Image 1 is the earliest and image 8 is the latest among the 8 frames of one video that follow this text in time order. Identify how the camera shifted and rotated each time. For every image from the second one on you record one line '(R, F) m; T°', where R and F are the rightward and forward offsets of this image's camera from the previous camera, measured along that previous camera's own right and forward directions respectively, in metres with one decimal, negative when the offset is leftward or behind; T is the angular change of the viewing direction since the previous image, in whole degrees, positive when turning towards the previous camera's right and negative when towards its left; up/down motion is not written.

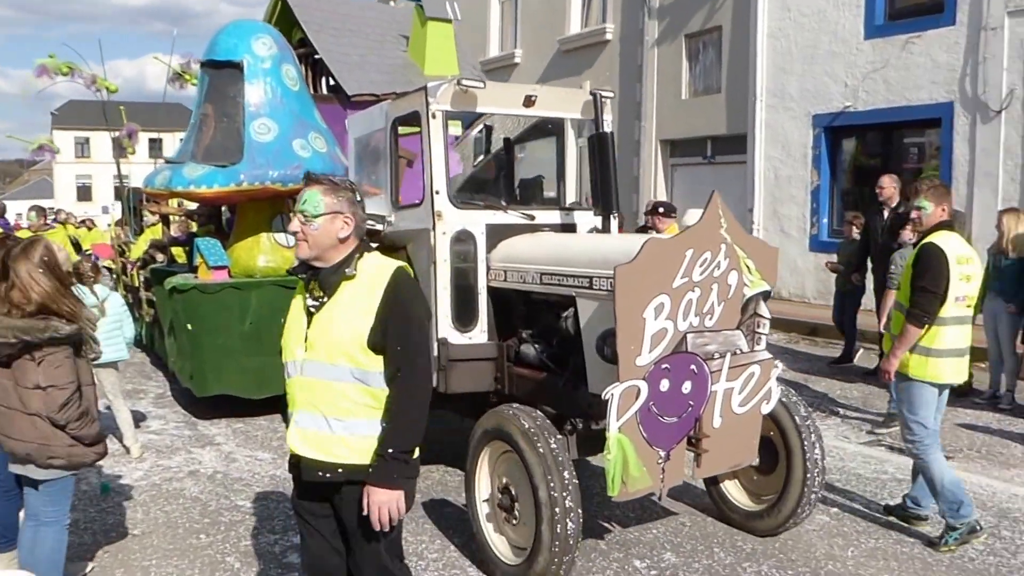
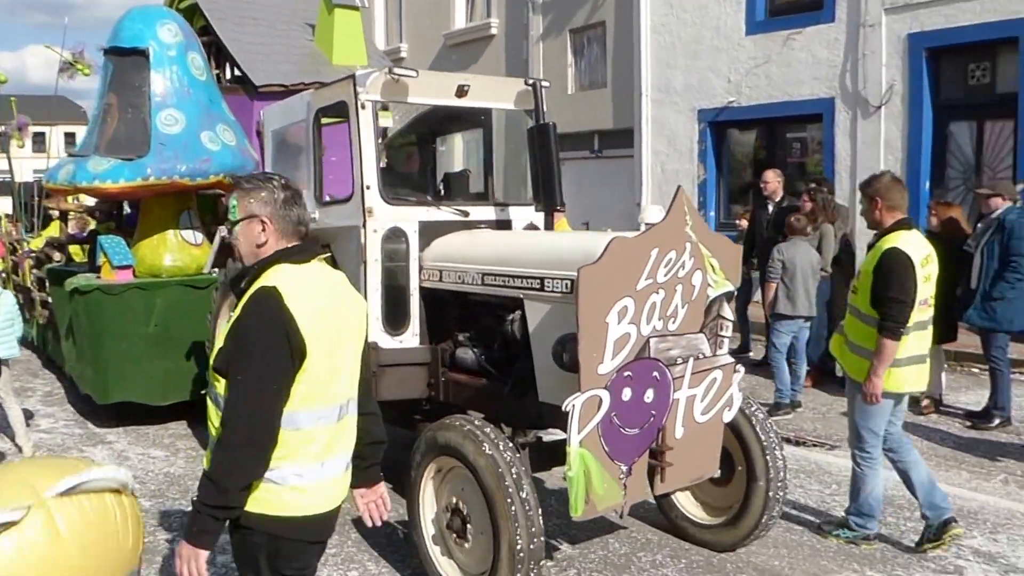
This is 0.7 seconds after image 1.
(-0.2, +0.3) m; +4°
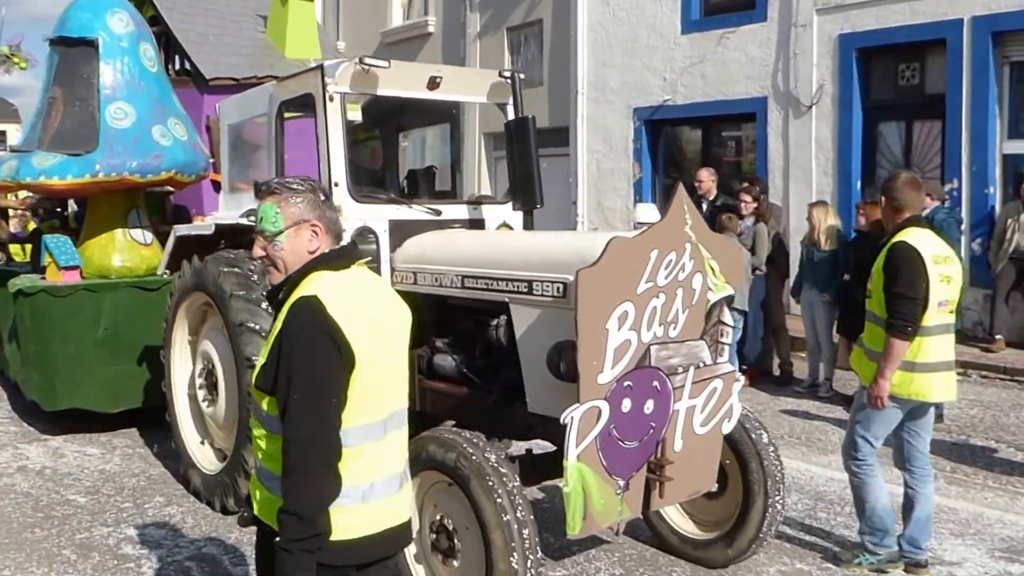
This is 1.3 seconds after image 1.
(-0.1, +0.2) m; +2°
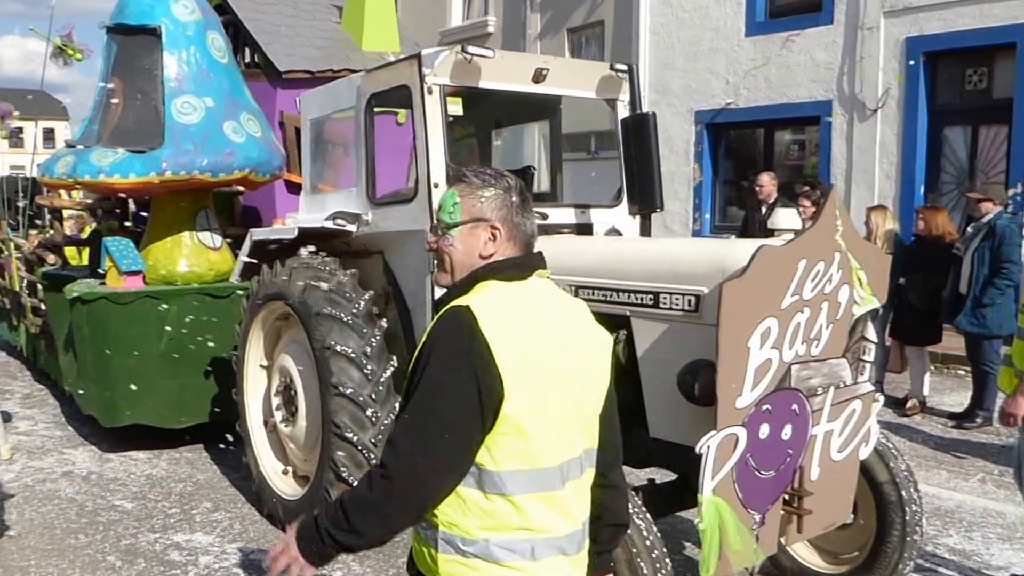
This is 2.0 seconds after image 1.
(-0.1, +0.4) m; -2°
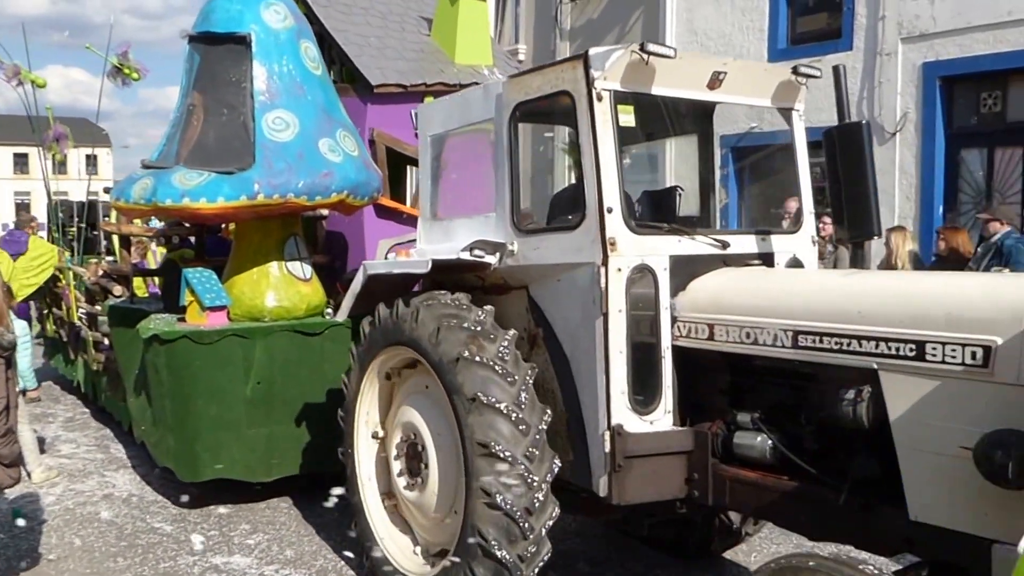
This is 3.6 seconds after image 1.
(-0.3, +0.7) m; -1°
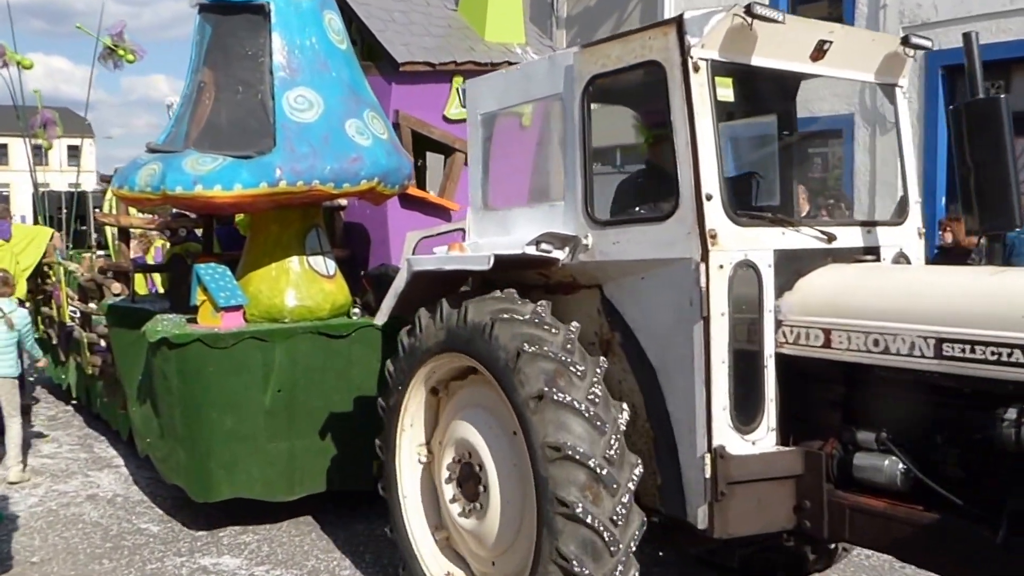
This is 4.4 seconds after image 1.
(-0.2, +0.5) m; +1°
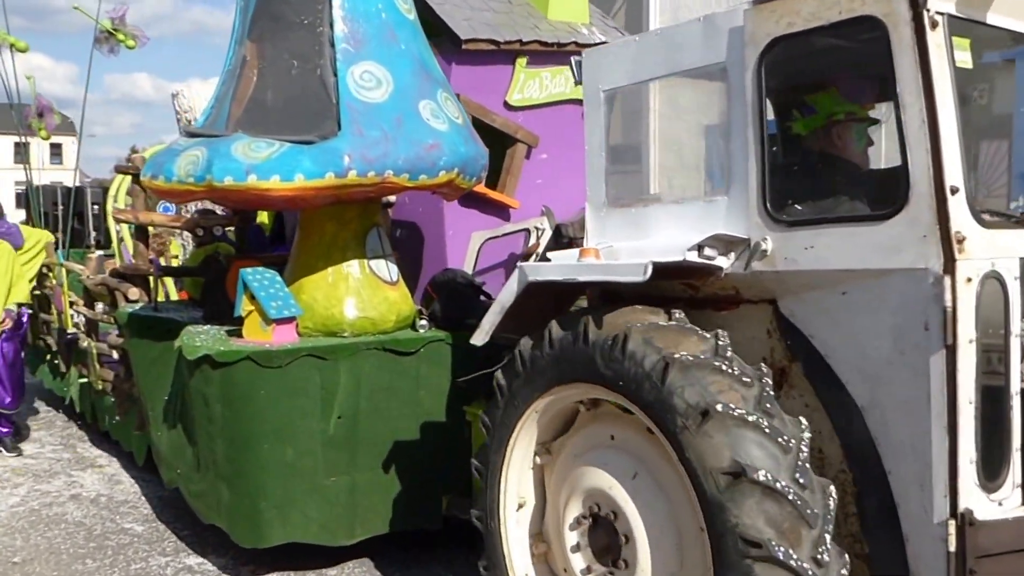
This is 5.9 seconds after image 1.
(-0.3, +0.6) m; +1°
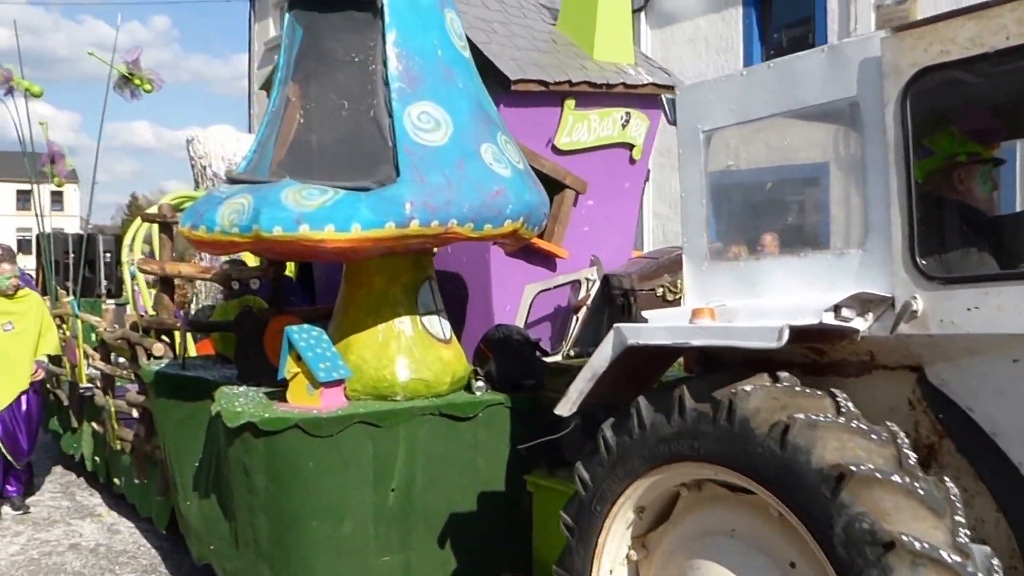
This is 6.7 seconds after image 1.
(-0.2, +0.3) m; 0°
